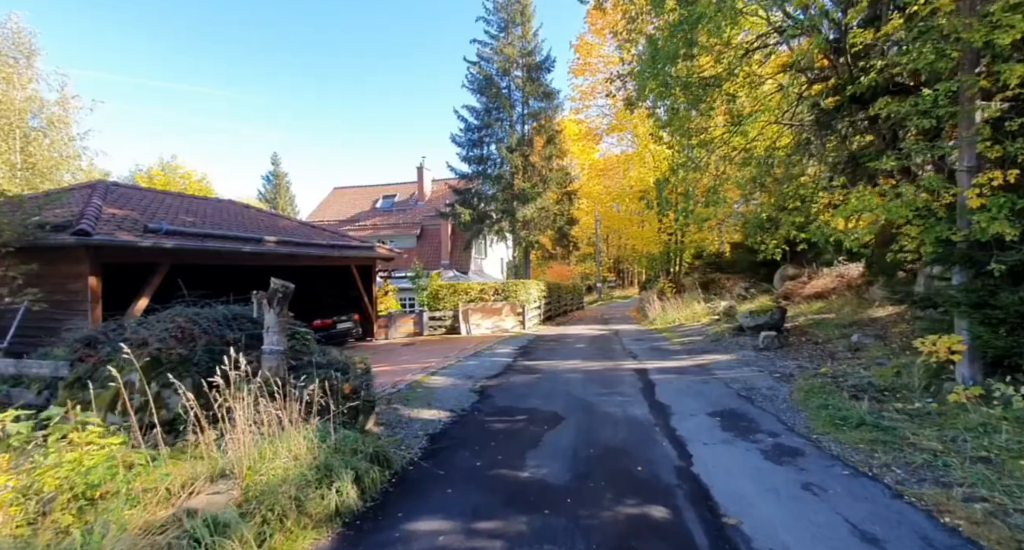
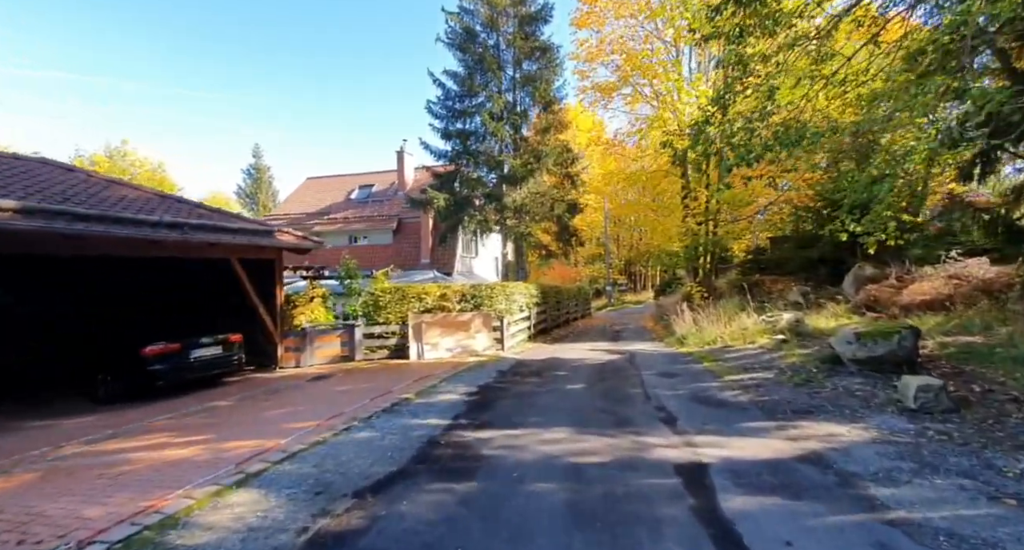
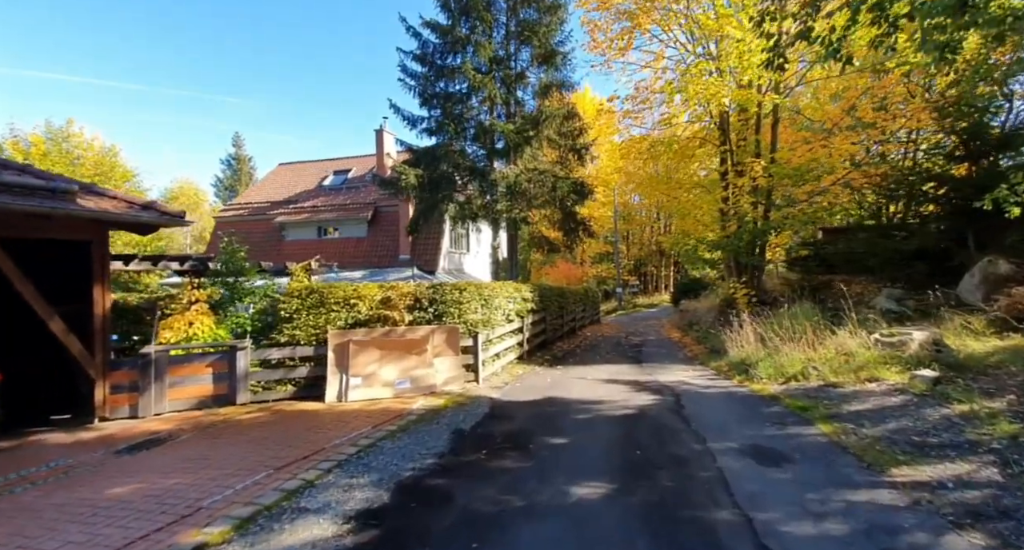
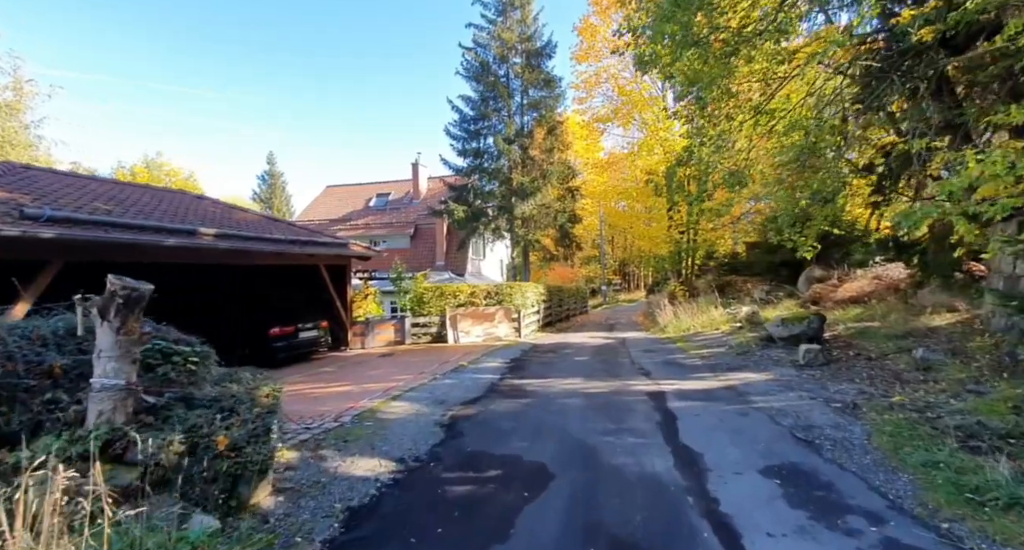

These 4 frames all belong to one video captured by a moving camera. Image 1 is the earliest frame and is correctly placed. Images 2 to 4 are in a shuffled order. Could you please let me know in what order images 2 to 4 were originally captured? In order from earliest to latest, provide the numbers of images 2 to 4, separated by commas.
4, 2, 3
